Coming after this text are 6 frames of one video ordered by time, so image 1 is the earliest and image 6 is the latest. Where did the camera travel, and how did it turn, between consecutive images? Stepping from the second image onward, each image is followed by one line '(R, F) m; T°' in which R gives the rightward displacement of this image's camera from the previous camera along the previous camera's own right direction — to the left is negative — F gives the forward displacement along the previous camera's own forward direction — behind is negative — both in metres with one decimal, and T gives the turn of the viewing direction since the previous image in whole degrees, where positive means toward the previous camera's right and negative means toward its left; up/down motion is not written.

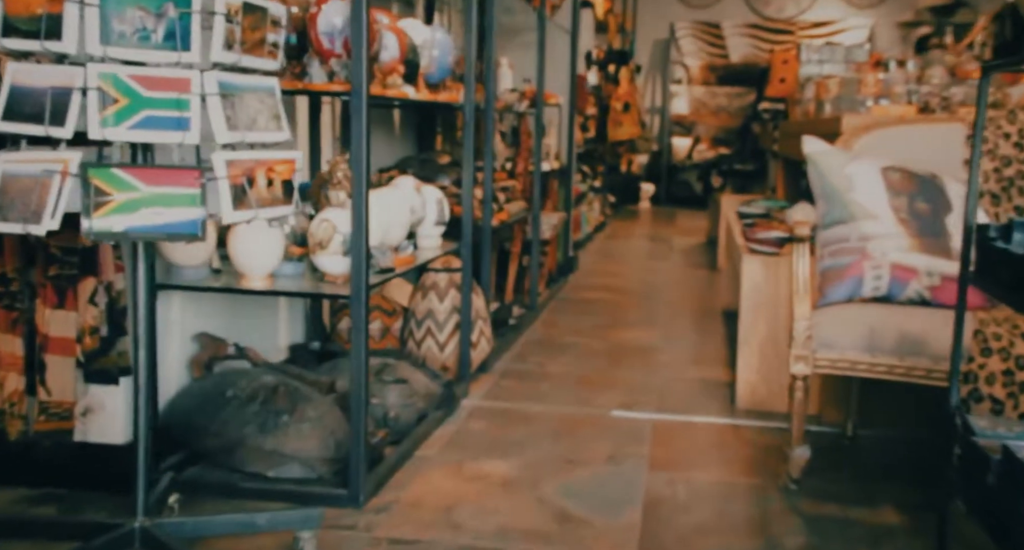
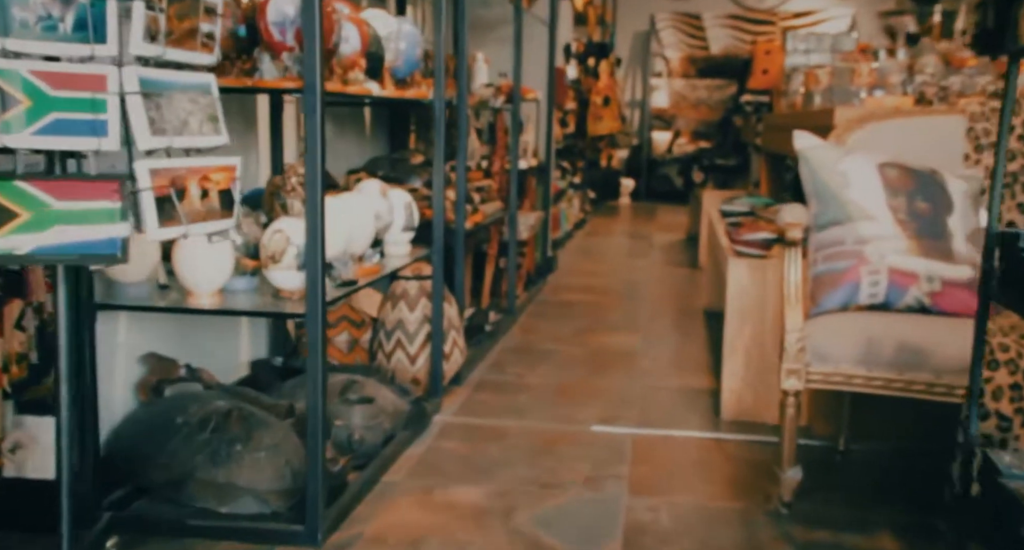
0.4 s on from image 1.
(0.0, +0.2) m; +1°
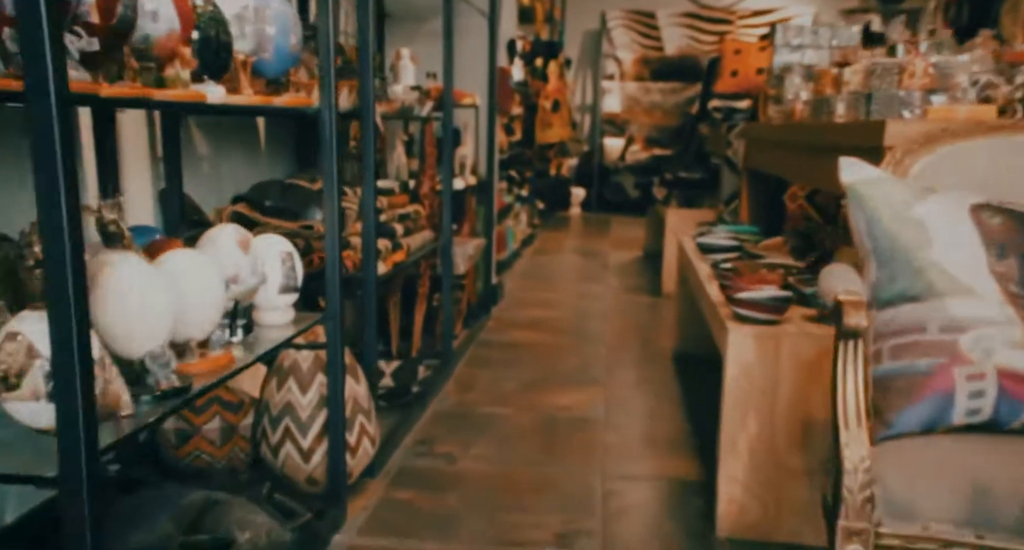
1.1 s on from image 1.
(+0.1, +0.7) m; +3°
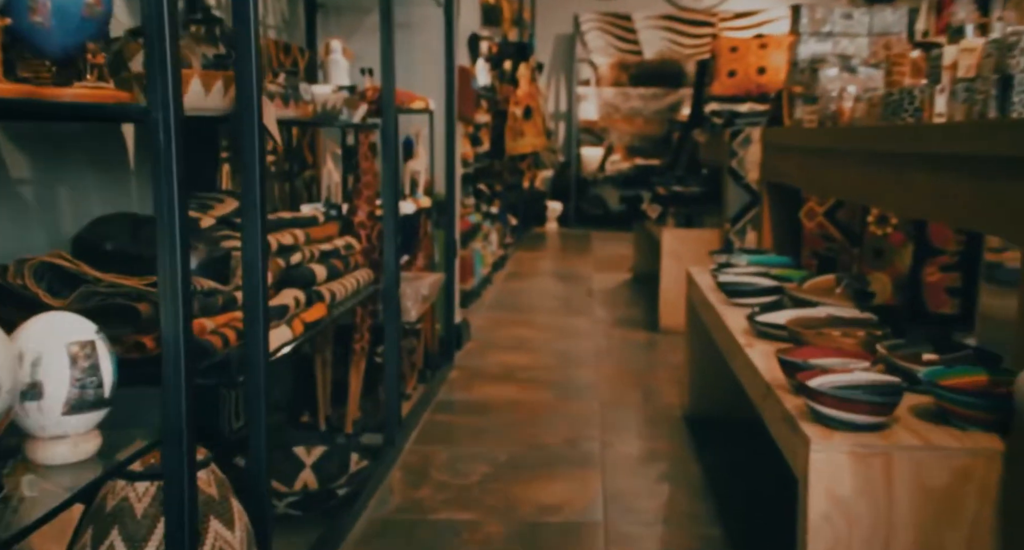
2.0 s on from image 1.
(0.0, +0.9) m; +2°
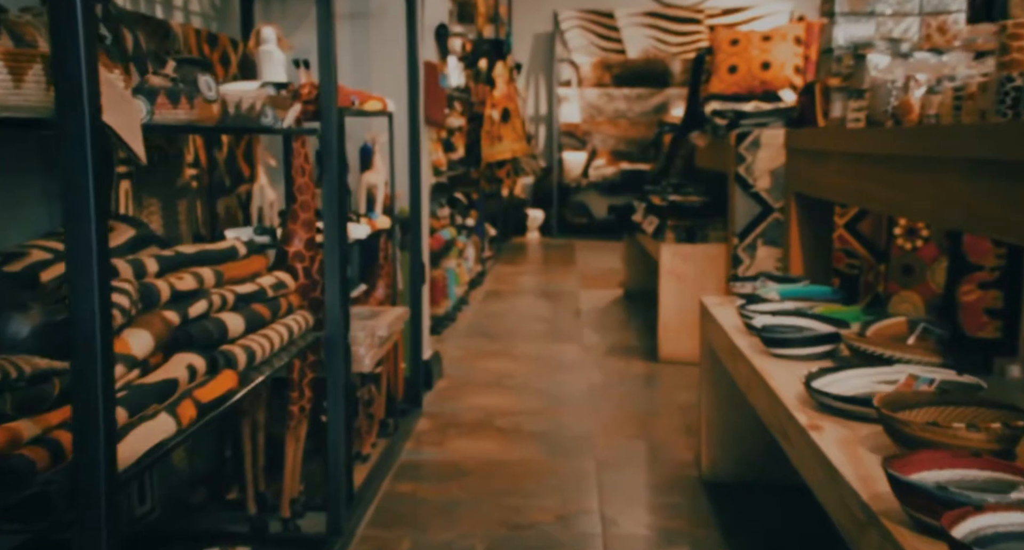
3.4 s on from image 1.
(0.0, +0.6) m; +1°
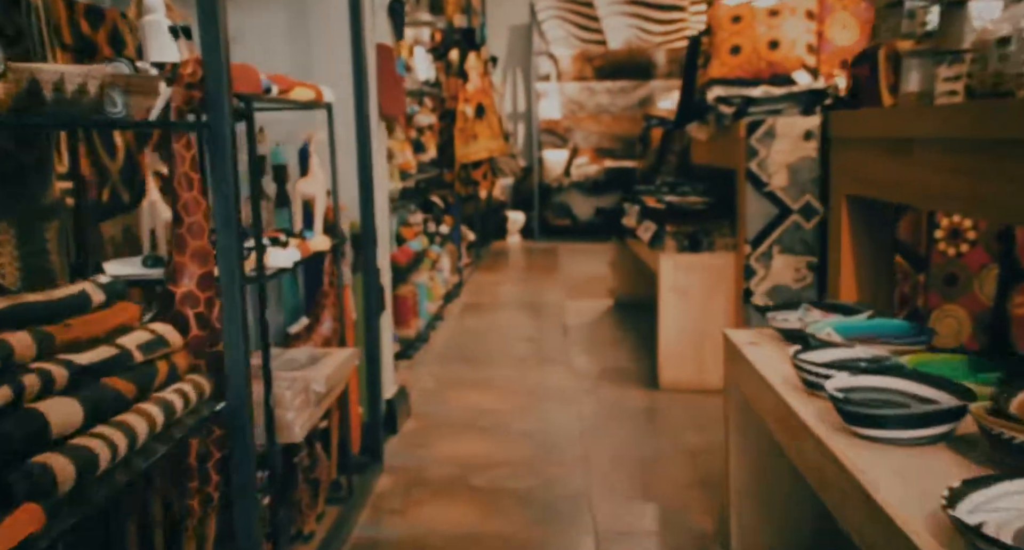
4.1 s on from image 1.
(0.0, +0.6) m; +1°
